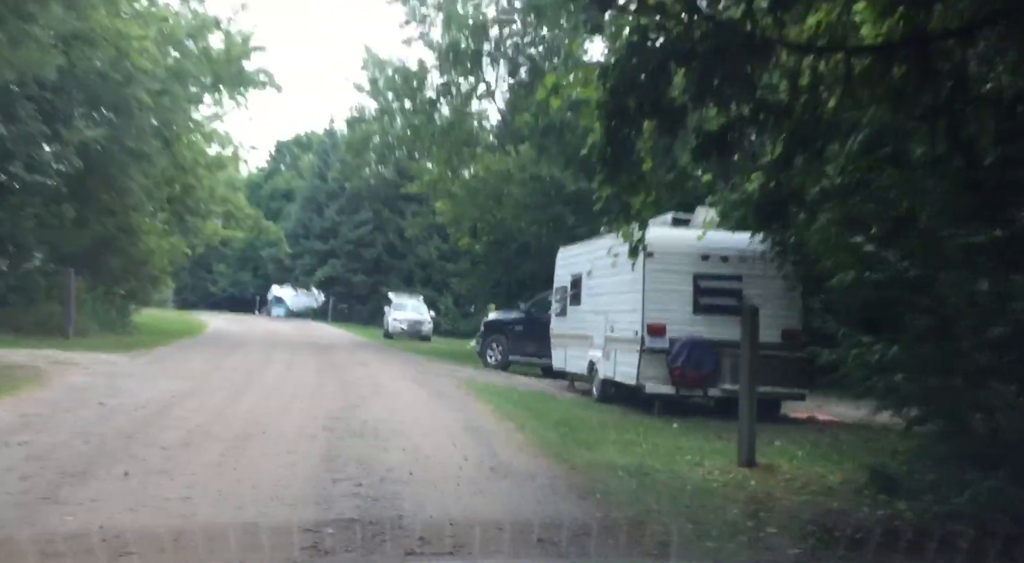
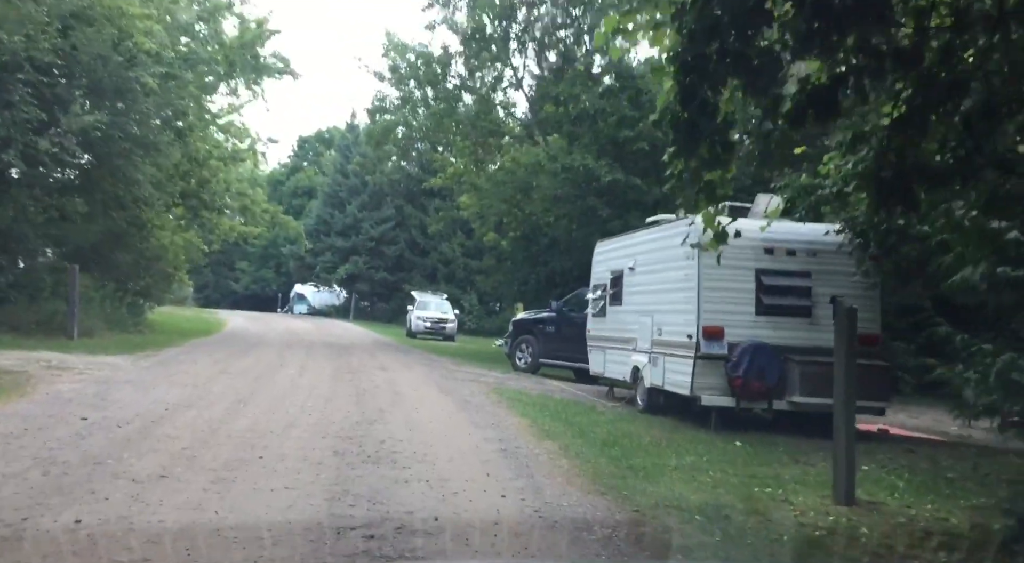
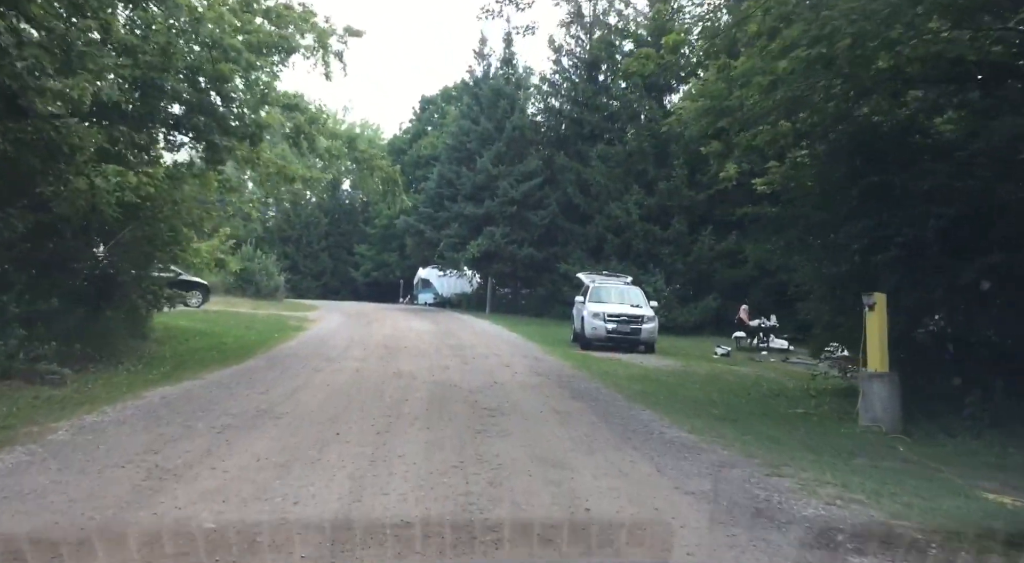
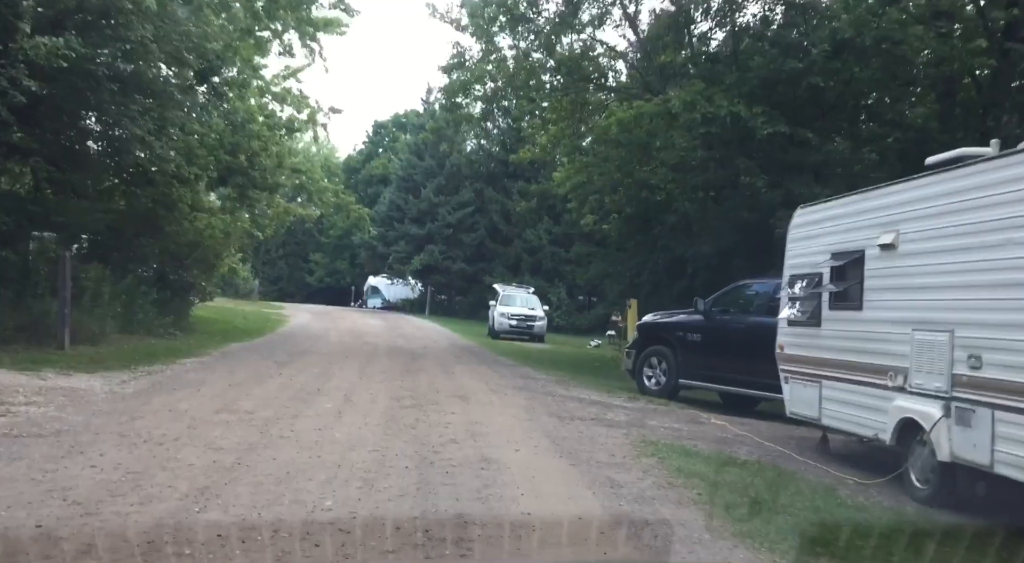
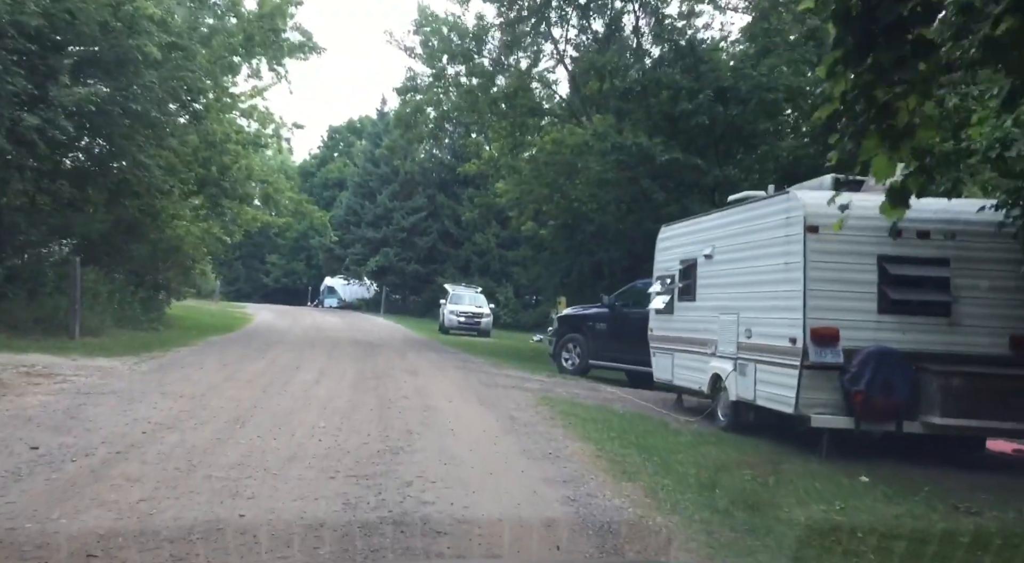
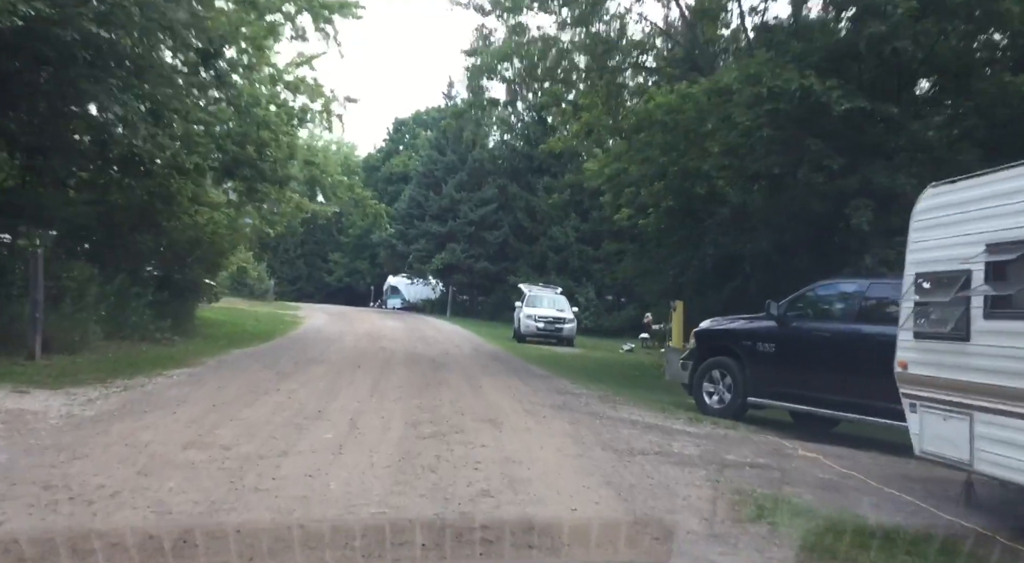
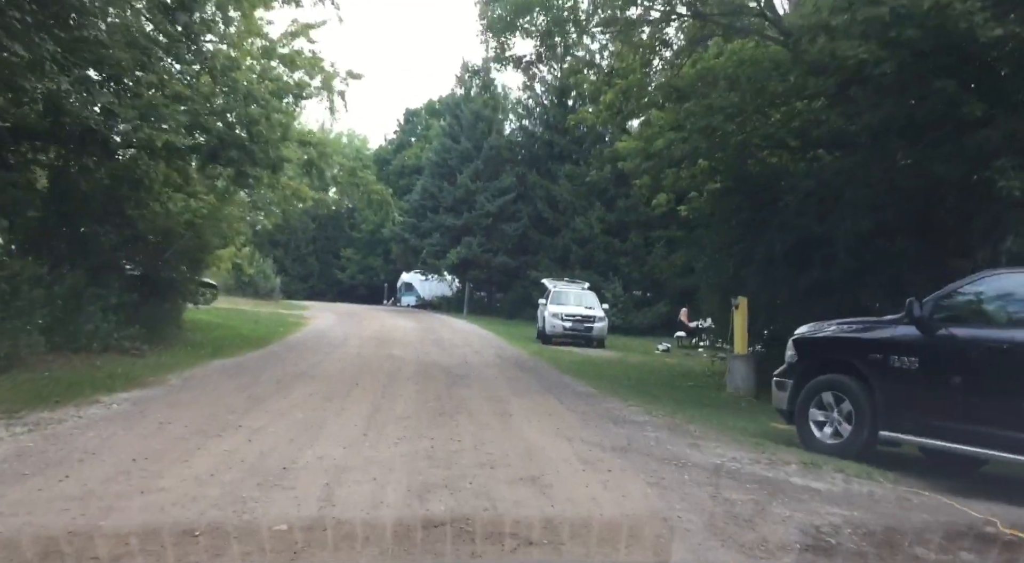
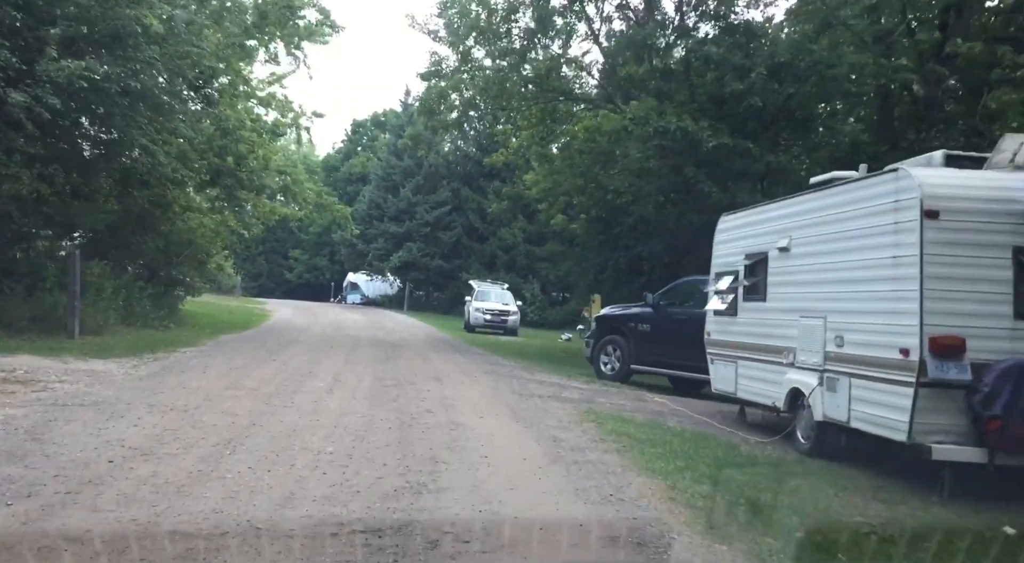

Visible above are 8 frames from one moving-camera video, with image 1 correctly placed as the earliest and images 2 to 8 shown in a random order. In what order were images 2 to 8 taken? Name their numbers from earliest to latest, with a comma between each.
2, 5, 8, 4, 6, 7, 3
